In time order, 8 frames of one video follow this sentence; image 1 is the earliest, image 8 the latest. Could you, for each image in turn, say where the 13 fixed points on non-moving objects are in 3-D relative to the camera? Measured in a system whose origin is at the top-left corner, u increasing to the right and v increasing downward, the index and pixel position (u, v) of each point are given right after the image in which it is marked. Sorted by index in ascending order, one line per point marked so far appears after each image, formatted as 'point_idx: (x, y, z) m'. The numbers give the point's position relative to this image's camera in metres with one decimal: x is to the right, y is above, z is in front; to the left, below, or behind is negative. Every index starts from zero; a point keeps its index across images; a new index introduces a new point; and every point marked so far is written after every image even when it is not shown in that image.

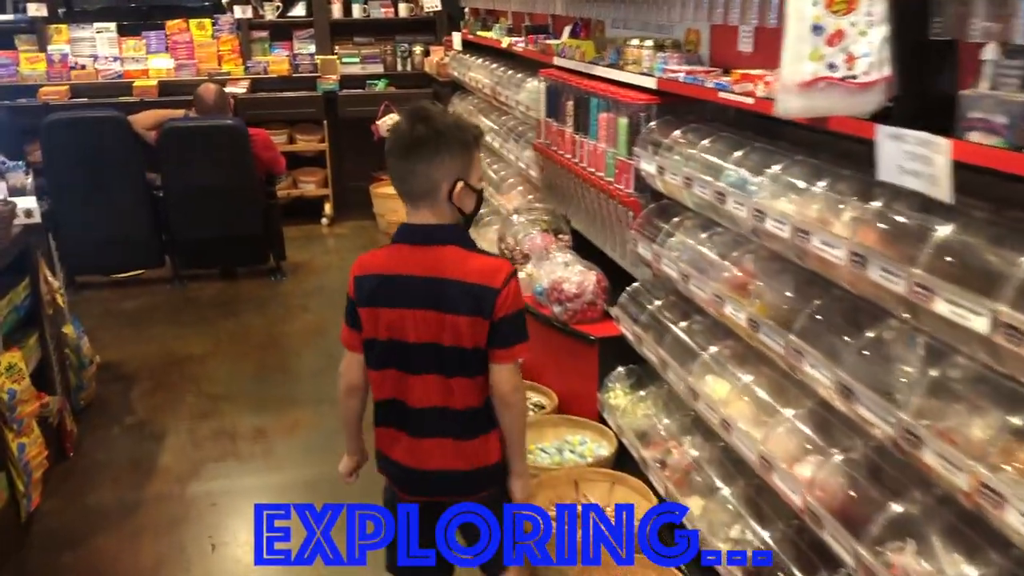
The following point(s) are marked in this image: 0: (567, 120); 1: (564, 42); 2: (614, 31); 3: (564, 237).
0: (+0.2, +0.6, +3.3) m
1: (+0.2, +0.9, +3.5) m
2: (+0.4, +0.9, +3.4) m
3: (+0.2, +0.2, +3.4) m
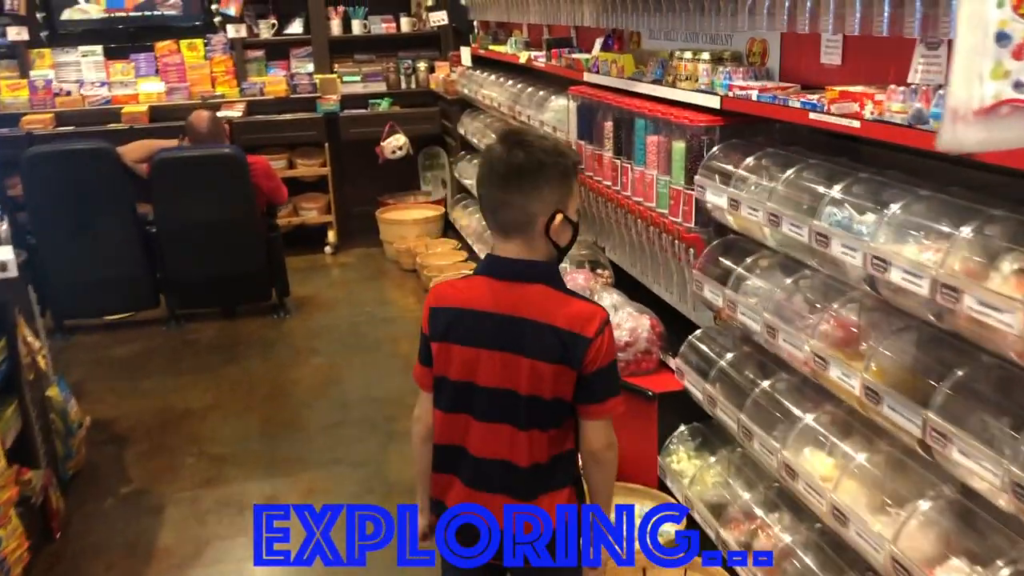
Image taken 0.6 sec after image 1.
0: (+0.3, +0.5, +3.0) m
1: (+0.3, +0.8, +3.1) m
2: (+0.5, +0.8, +3.1) m
3: (+0.3, 0.0, +3.0) m
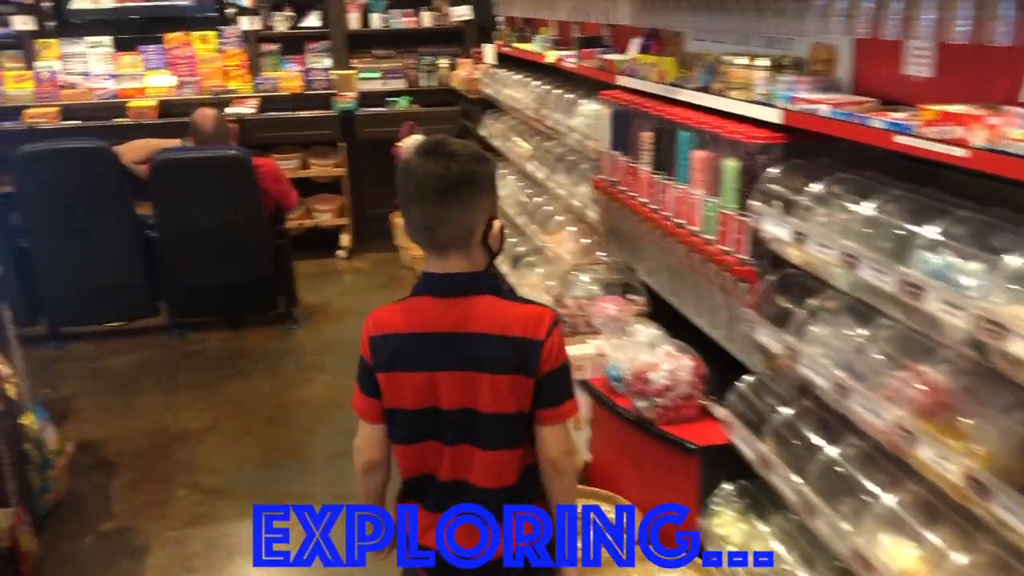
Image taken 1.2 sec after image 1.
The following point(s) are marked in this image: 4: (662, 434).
0: (+0.4, +0.4, +2.7) m
1: (+0.4, +0.7, +2.8) m
2: (+0.5, +0.7, +2.8) m
3: (+0.4, 0.0, +2.7) m
4: (+0.3, -0.3, +2.2) m
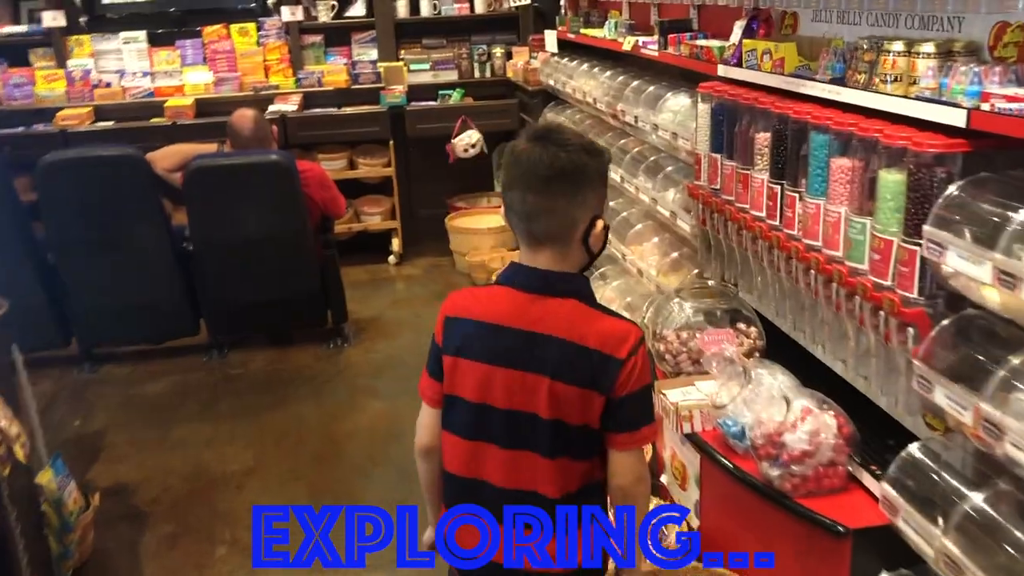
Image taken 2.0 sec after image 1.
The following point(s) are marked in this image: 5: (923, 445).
0: (+0.6, +0.3, +2.3) m
1: (+0.6, +0.6, +2.4) m
2: (+0.7, +0.6, +2.3) m
3: (+0.6, -0.1, +2.3) m
4: (+0.5, -0.4, +1.8) m
5: (+0.7, -0.3, +1.7) m
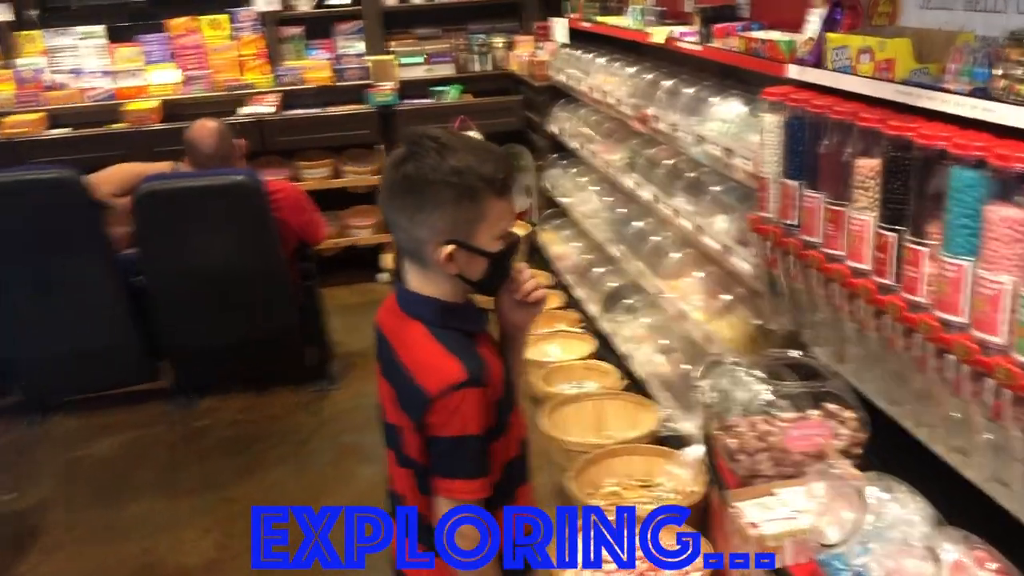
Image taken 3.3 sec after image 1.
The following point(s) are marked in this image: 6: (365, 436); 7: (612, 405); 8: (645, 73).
0: (+0.6, +0.2, +1.7) m
1: (+0.6, +0.5, +1.8) m
2: (+0.8, +0.5, +1.8) m
3: (+0.6, -0.2, +1.7) m
4: (+0.6, -0.6, +1.2) m
5: (+0.8, -0.4, +1.2) m
6: (-0.5, -0.5, +3.1) m
7: (+0.3, -0.3, +2.8) m
8: (+0.4, +0.7, +3.1) m
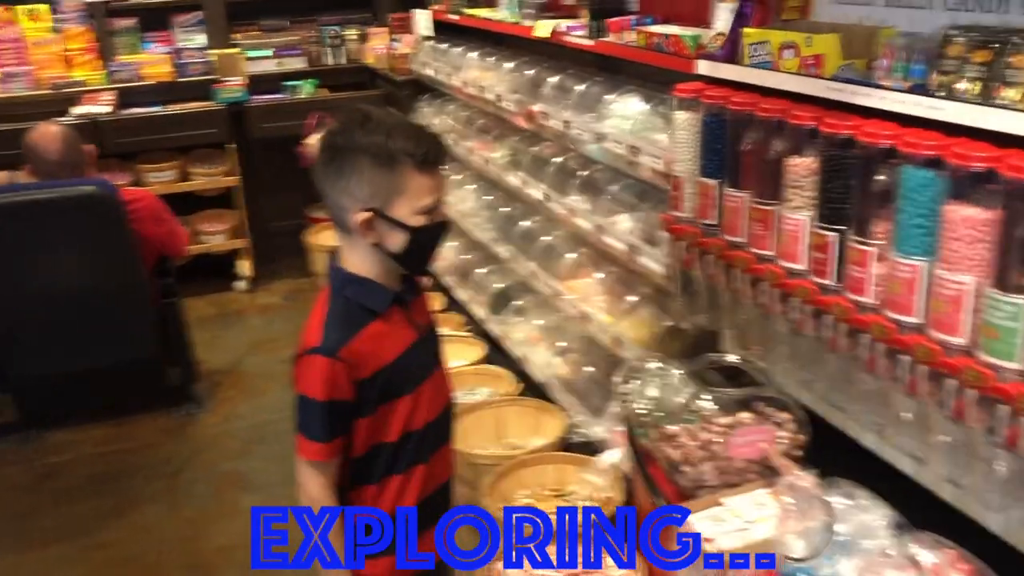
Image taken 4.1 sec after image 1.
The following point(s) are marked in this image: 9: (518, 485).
0: (+0.5, +0.2, +1.7) m
1: (+0.5, +0.5, +1.8) m
2: (+0.6, +0.5, +1.7) m
3: (+0.5, -0.2, +1.7) m
4: (+0.6, -0.6, +1.2) m
5: (+0.8, -0.4, +1.2) m
6: (-0.8, -0.5, +2.9) m
7: (0.0, -0.4, +2.8) m
8: (0.0, +0.7, +3.0) m
9: (0.0, -0.5, +2.4) m
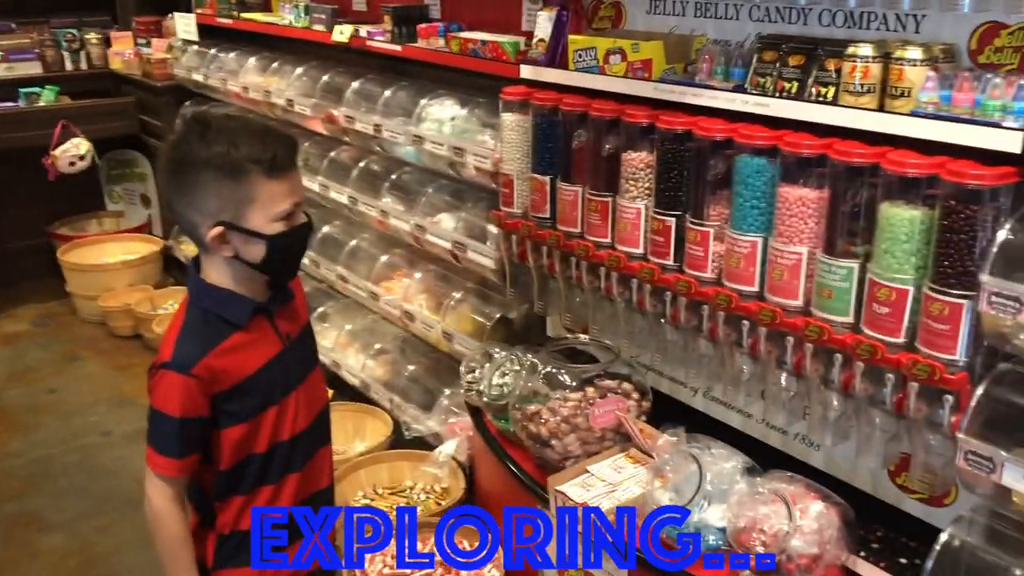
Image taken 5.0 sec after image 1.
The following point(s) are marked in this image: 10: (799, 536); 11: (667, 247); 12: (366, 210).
0: (+0.2, +0.2, +1.8) m
1: (+0.1, +0.5, +2.0) m
2: (+0.3, +0.5, +2.0) m
3: (+0.2, -0.2, +1.9) m
4: (+0.5, -0.5, +1.4) m
5: (+0.7, -0.4, +1.5) m
6: (-1.3, -0.6, +2.7) m
7: (-0.5, -0.4, +2.7) m
8: (-0.6, +0.7, +3.0) m
9: (-0.4, -0.5, +2.4) m
10: (+0.4, -0.4, +1.5) m
11: (+0.3, +0.1, +1.8) m
12: (-0.4, +0.2, +2.7) m
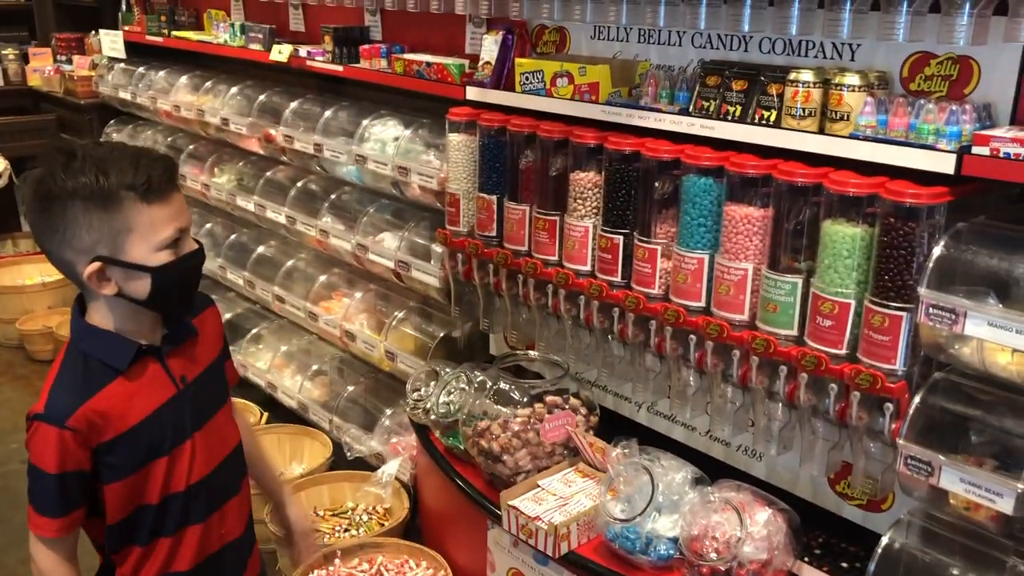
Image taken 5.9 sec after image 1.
0: (+0.1, +0.2, +1.9) m
1: (0.0, +0.5, +2.0) m
2: (+0.2, +0.5, +2.0) m
3: (+0.1, -0.2, +1.9) m
4: (+0.4, -0.5, +1.5) m
5: (+0.6, -0.4, +1.5) m
6: (-1.5, -0.6, +2.6) m
7: (-0.7, -0.4, +2.7) m
8: (-0.8, +0.6, +3.0) m
9: (-0.5, -0.5, +2.4) m
10: (+0.4, -0.4, +1.5) m
11: (+0.2, 0.0, +1.8) m
12: (-0.6, +0.2, +2.7) m
